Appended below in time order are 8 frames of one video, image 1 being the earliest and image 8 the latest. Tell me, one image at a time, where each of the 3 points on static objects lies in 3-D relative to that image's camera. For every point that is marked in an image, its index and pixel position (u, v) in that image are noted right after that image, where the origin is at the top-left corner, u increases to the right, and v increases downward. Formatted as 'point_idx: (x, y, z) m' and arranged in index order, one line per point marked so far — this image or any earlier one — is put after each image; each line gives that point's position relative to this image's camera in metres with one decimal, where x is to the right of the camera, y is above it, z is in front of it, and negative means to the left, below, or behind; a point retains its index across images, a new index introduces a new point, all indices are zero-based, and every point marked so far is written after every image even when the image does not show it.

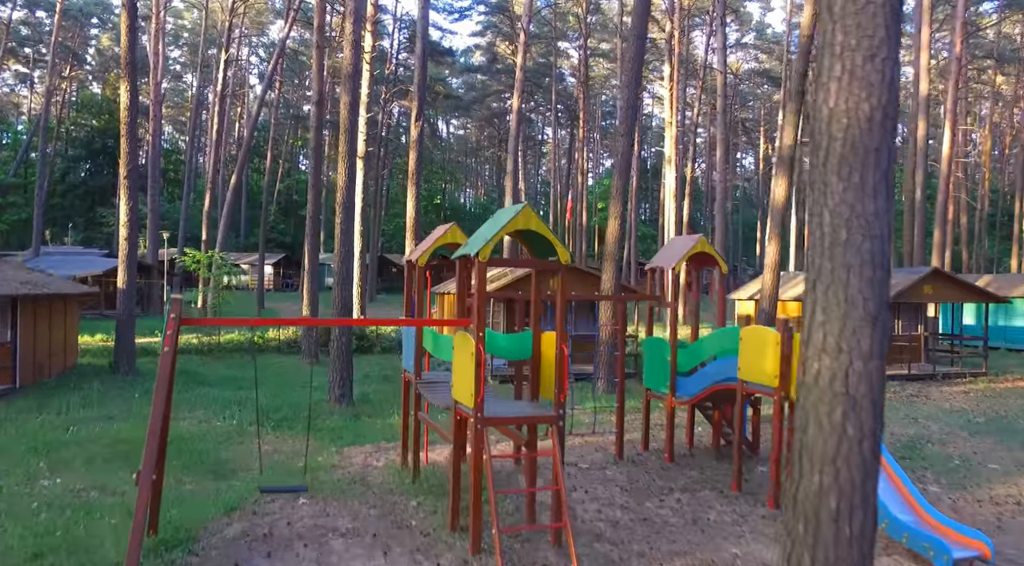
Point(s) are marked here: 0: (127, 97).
0: (-7.1, +3.4, +16.3) m
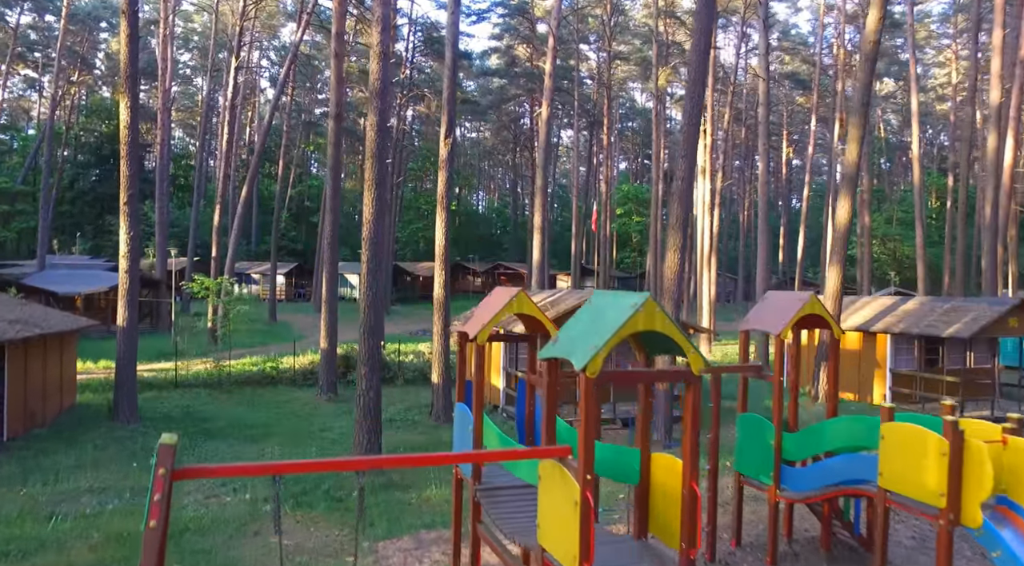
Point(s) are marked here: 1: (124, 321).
0: (-6.4, +2.8, +14.8) m
1: (-6.3, -0.7, +14.5) m
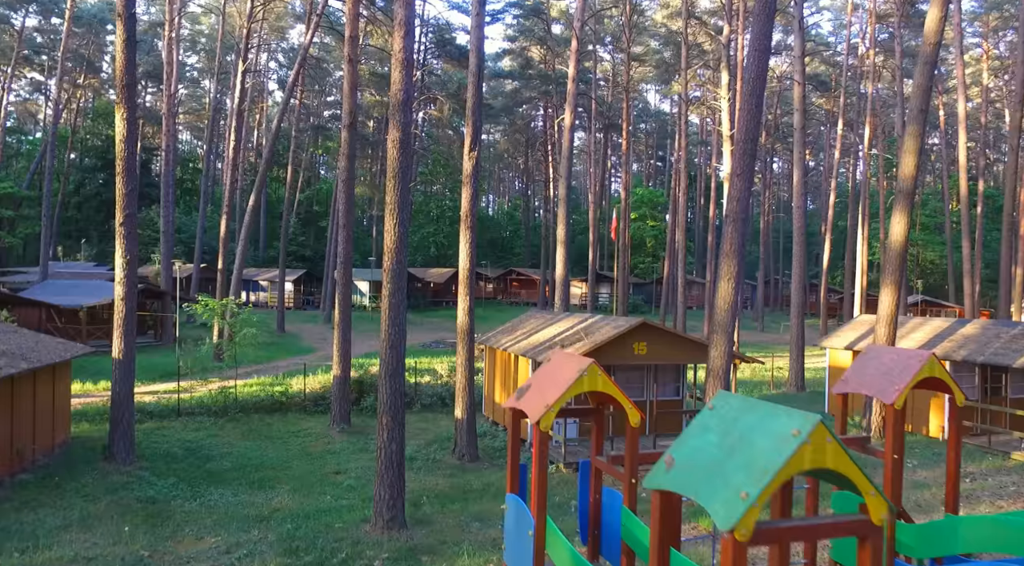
0: (-6.0, +2.4, +13.6) m
1: (-5.9, -1.1, +13.3) m
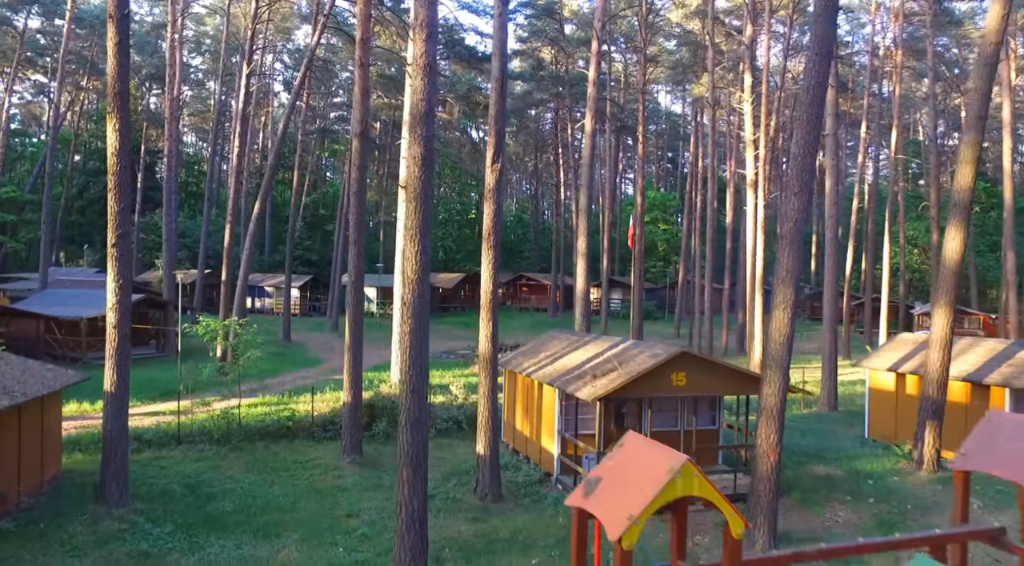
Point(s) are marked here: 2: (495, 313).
0: (-5.6, +2.0, +12.5) m
1: (-5.5, -1.4, +12.3) m
2: (-0.2, -0.4, +12.9) m
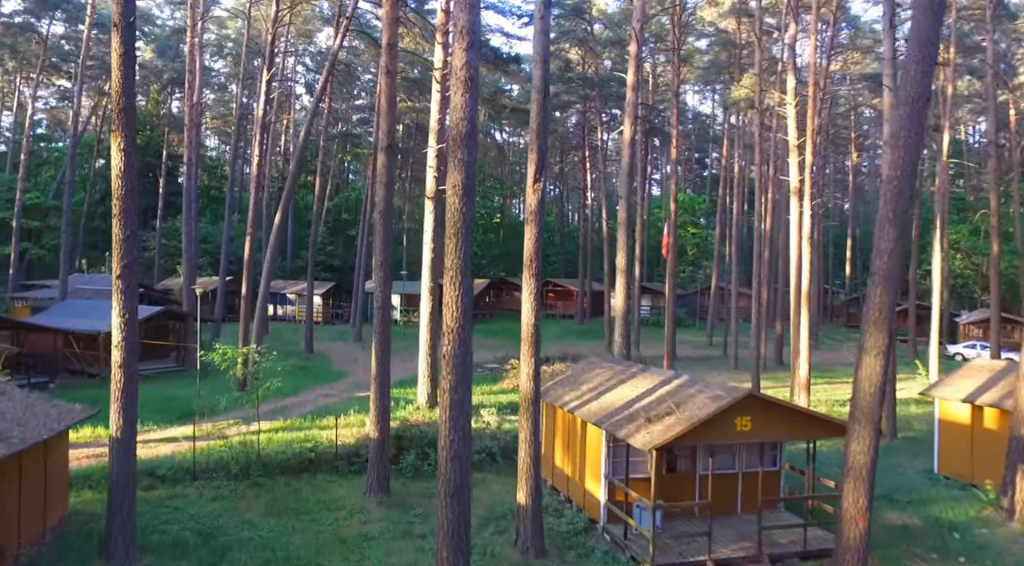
0: (-5.0, +1.6, +11.5) m
1: (-4.9, -1.9, +11.2) m
2: (+0.3, -0.8, +11.7) m
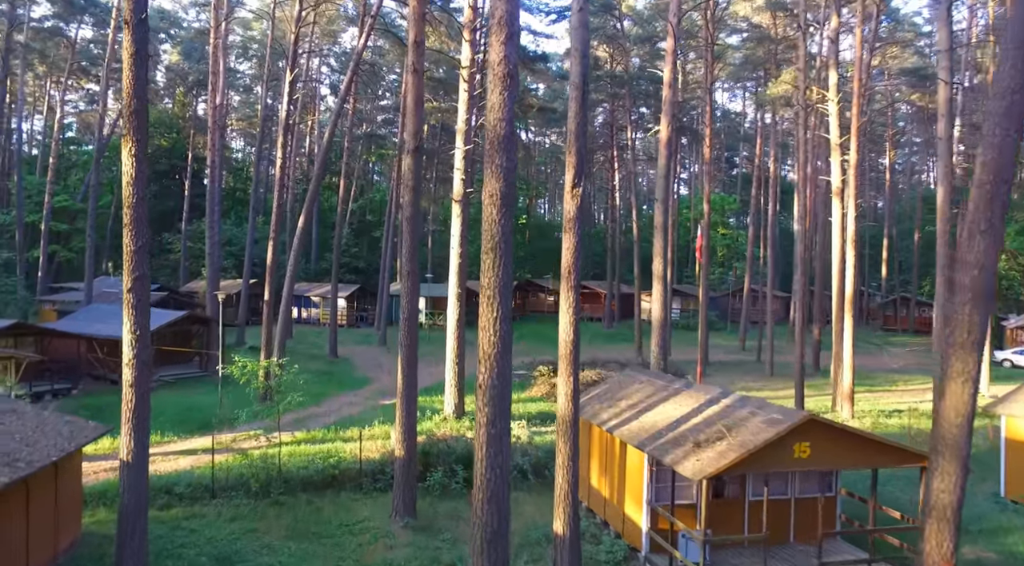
0: (-4.6, +1.5, +10.8) m
1: (-4.5, -2.0, +10.5) m
2: (+0.8, -1.0, +10.9) m
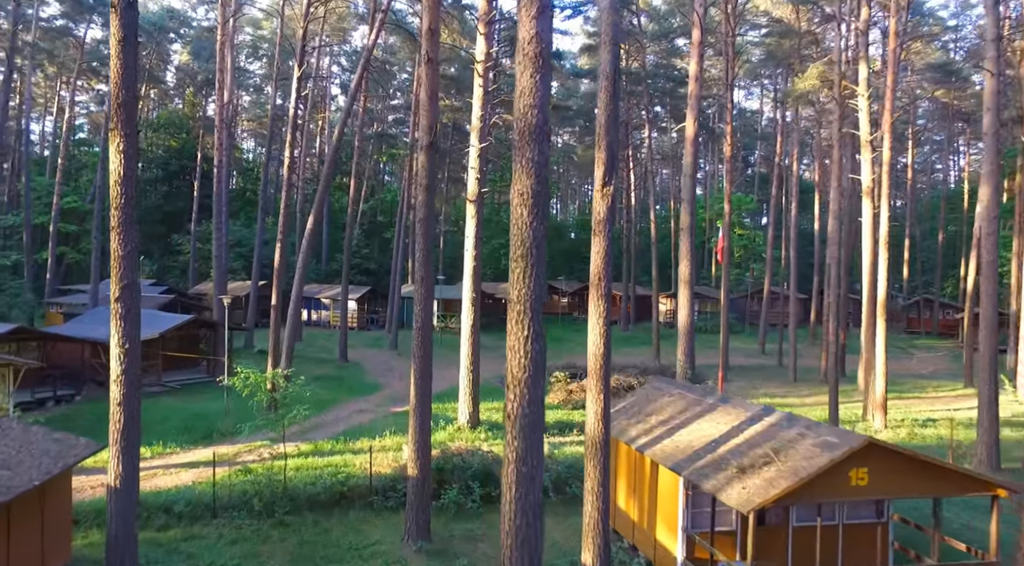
0: (-4.3, +1.4, +9.9) m
1: (-4.2, -2.1, +9.6) m
2: (+1.1, -1.1, +9.9) m
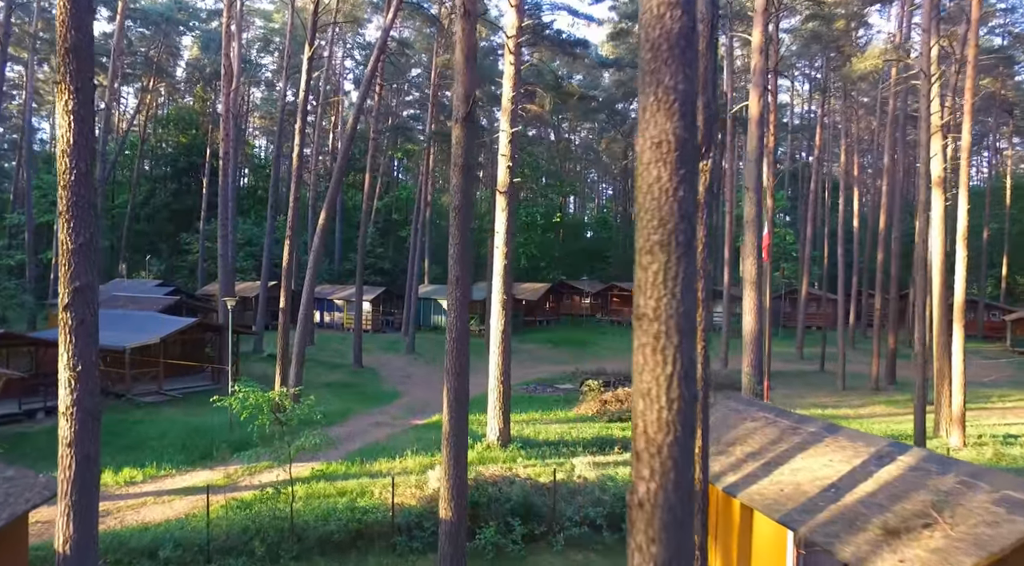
0: (-3.7, +1.3, +7.7) m
1: (-3.6, -2.1, +7.4) m
2: (+1.6, -1.1, +7.7) m
